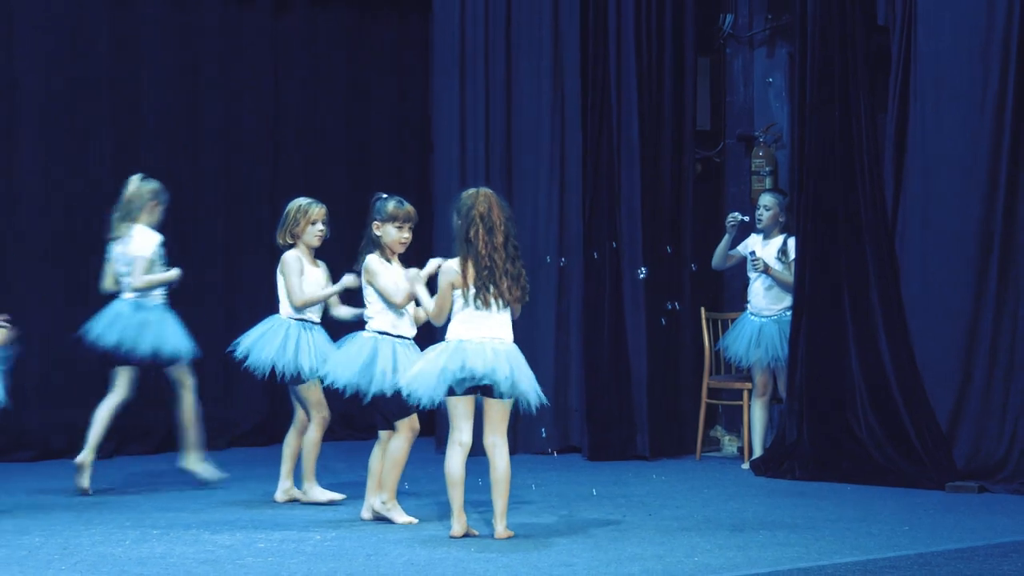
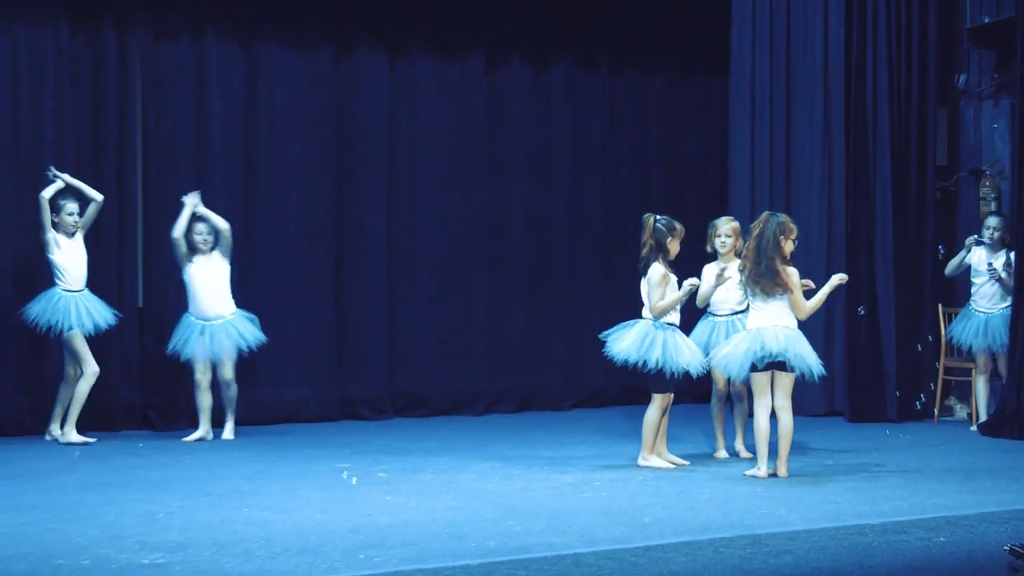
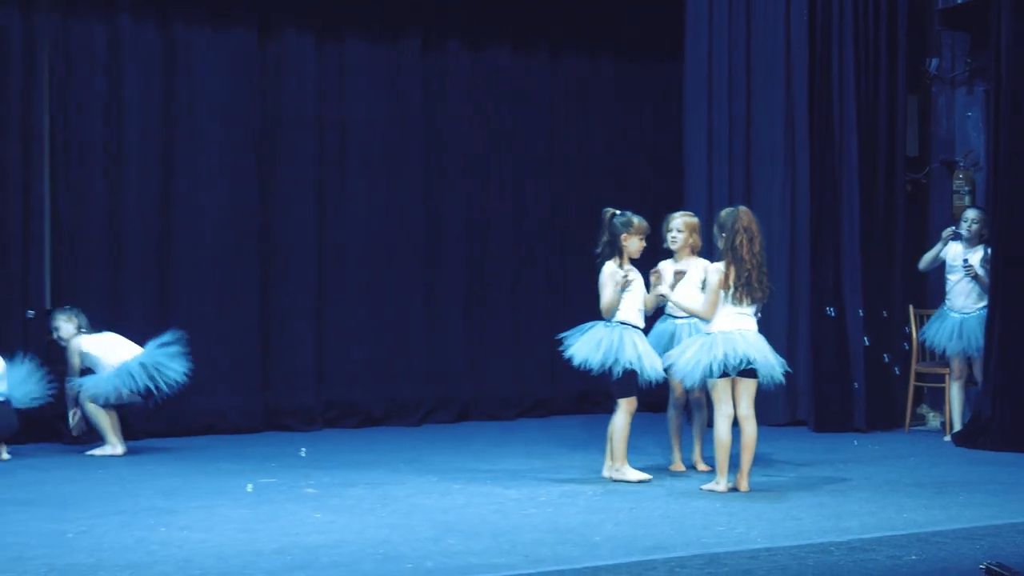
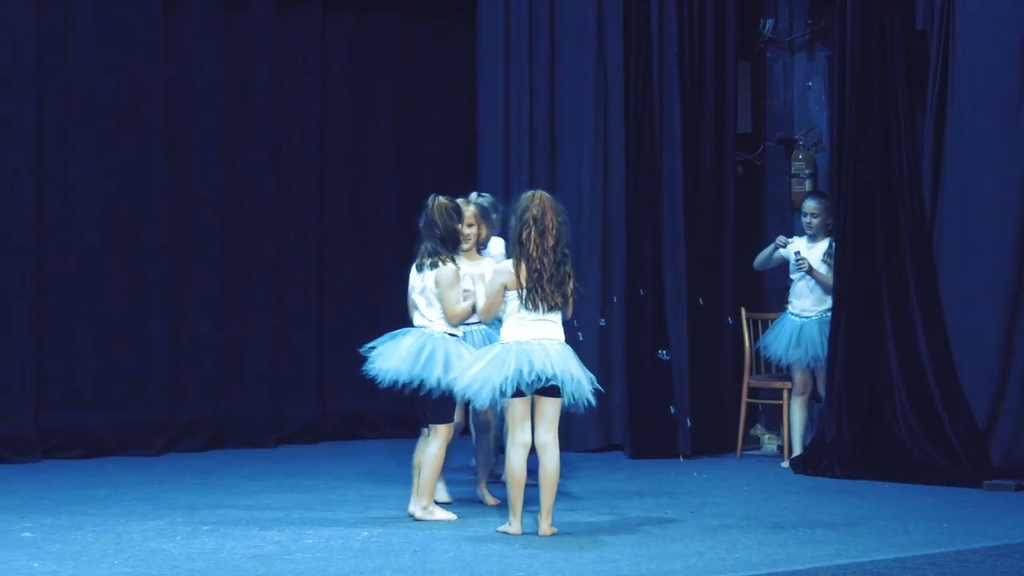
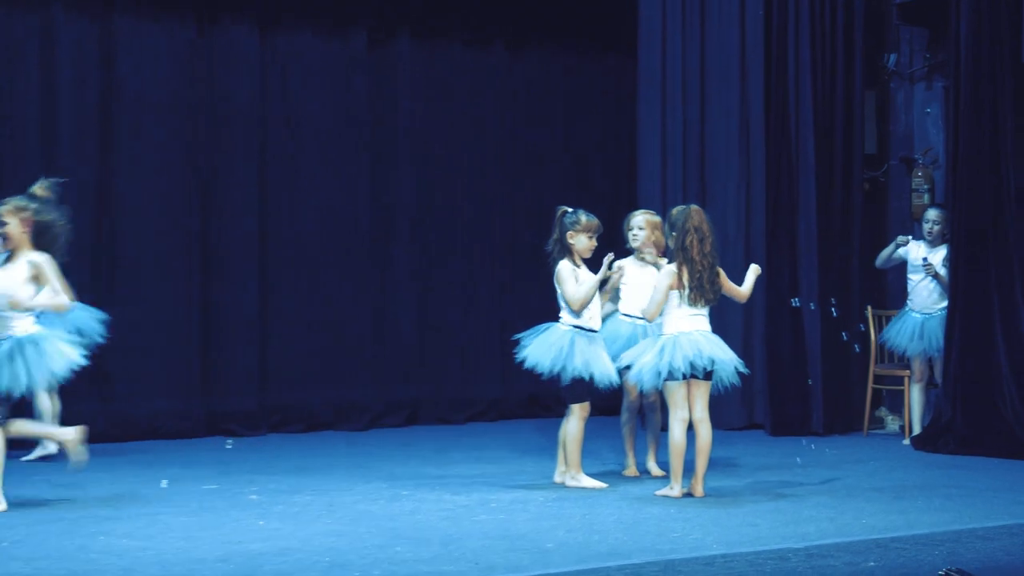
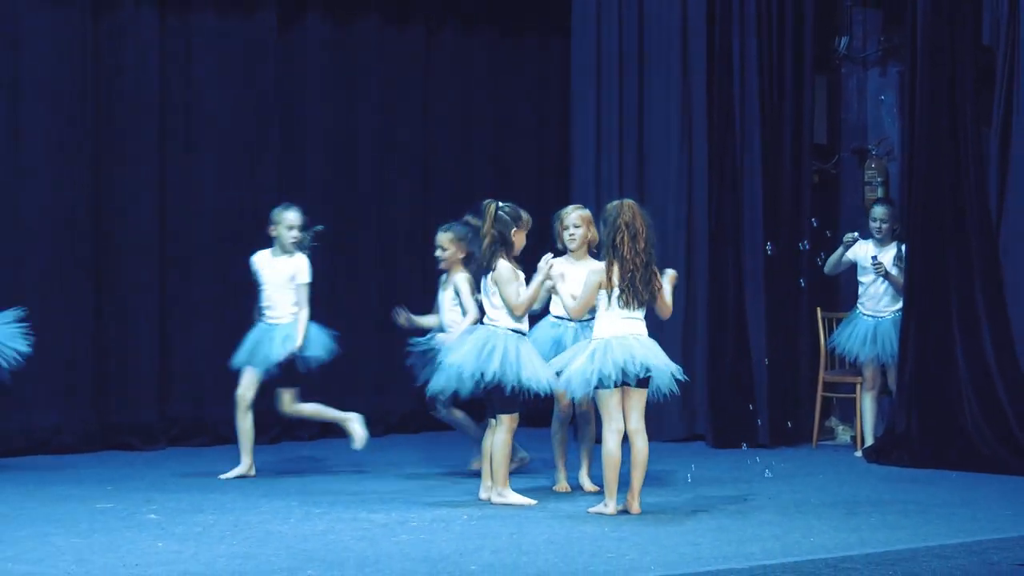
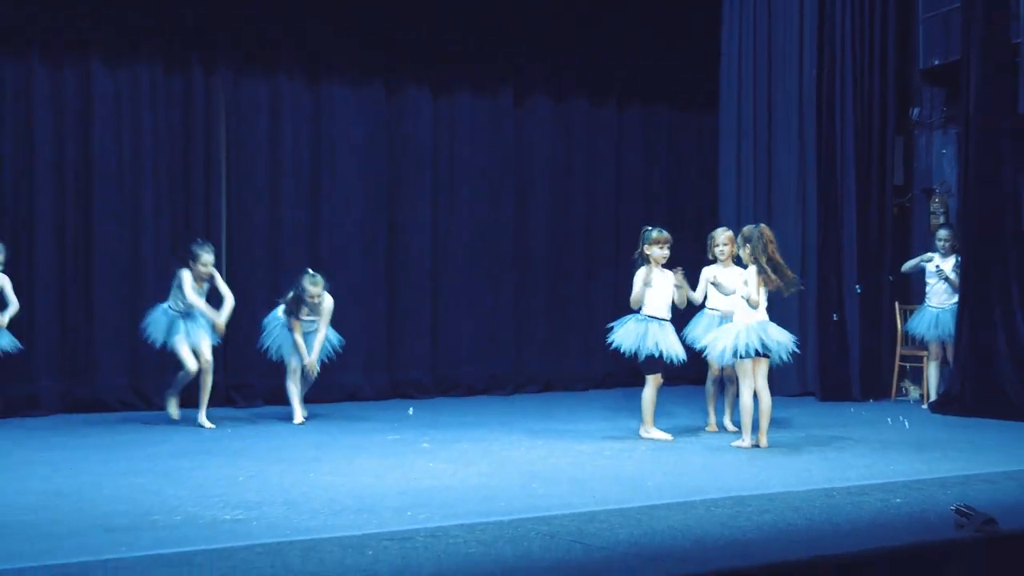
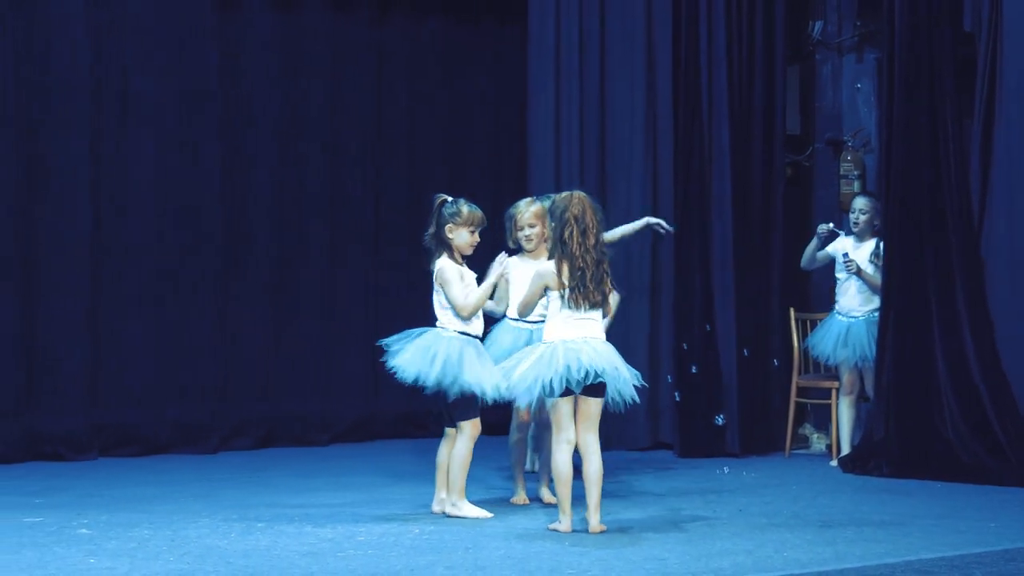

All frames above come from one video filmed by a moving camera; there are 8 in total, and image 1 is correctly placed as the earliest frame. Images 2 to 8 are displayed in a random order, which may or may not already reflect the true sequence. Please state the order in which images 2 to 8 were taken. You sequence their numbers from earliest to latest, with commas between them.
4, 8, 6, 5, 3, 2, 7
